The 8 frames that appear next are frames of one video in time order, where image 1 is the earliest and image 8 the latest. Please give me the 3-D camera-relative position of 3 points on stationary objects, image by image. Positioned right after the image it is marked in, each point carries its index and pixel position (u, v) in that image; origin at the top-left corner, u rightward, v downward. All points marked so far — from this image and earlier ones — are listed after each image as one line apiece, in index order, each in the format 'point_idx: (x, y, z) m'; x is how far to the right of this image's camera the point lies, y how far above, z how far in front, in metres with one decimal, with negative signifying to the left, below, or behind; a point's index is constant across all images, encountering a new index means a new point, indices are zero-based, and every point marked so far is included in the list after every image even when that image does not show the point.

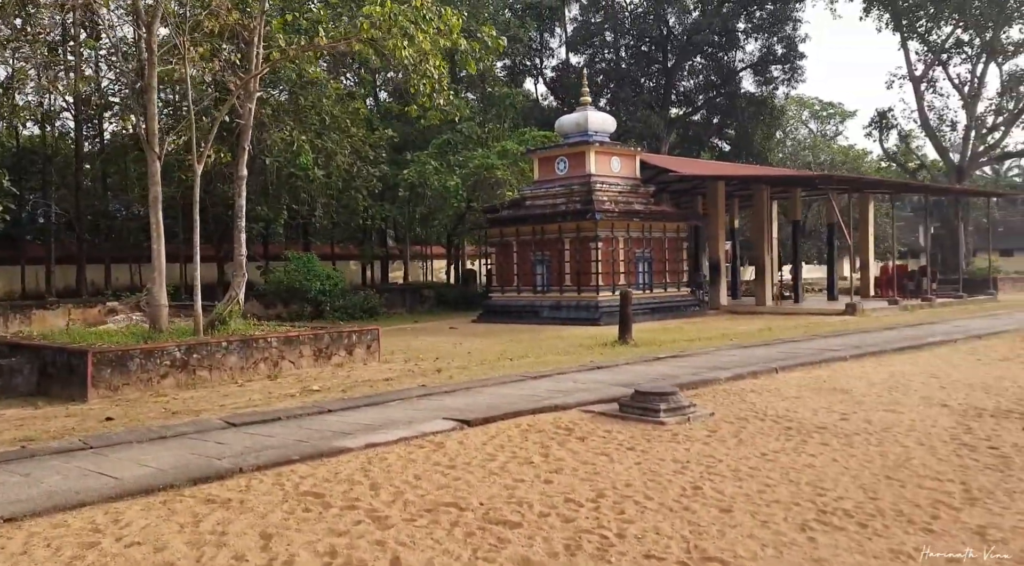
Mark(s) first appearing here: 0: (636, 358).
0: (+1.4, -0.9, +10.6) m
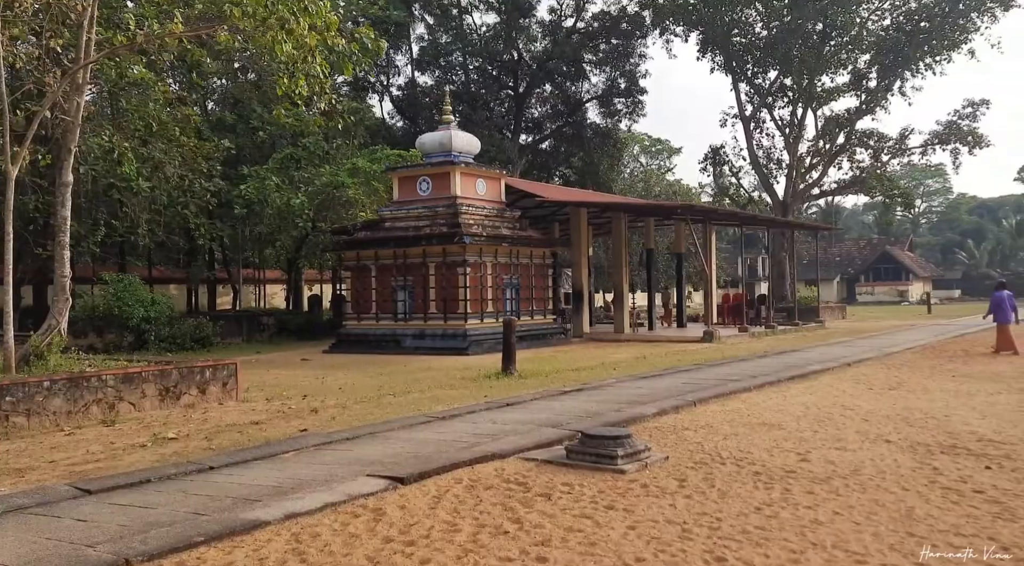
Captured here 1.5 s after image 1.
0: (+0.3, -1.2, +9.8) m
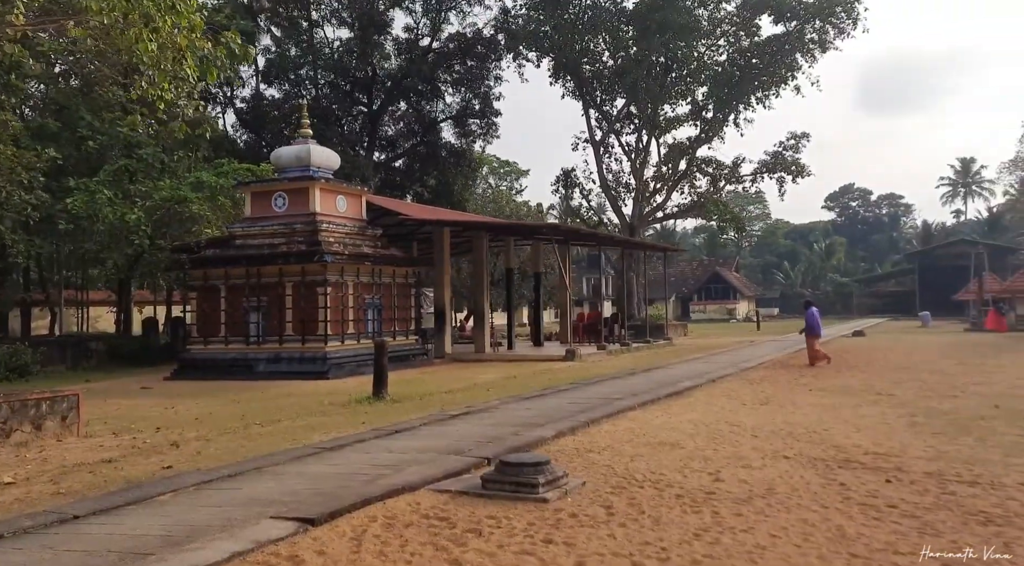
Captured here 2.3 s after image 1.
0: (-0.9, -1.4, +9.4) m
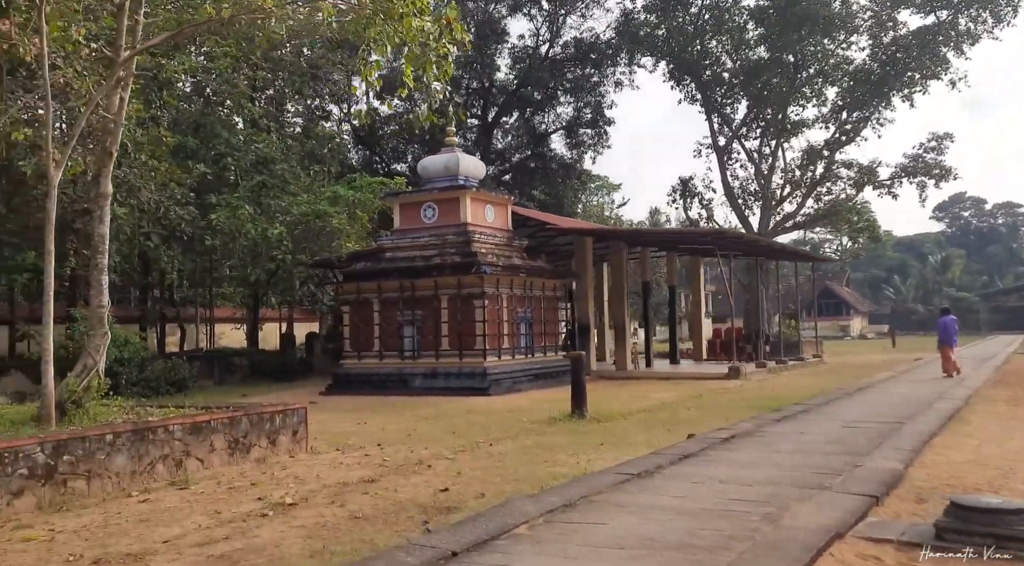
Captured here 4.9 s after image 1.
0: (+1.5, -1.4, +8.2) m
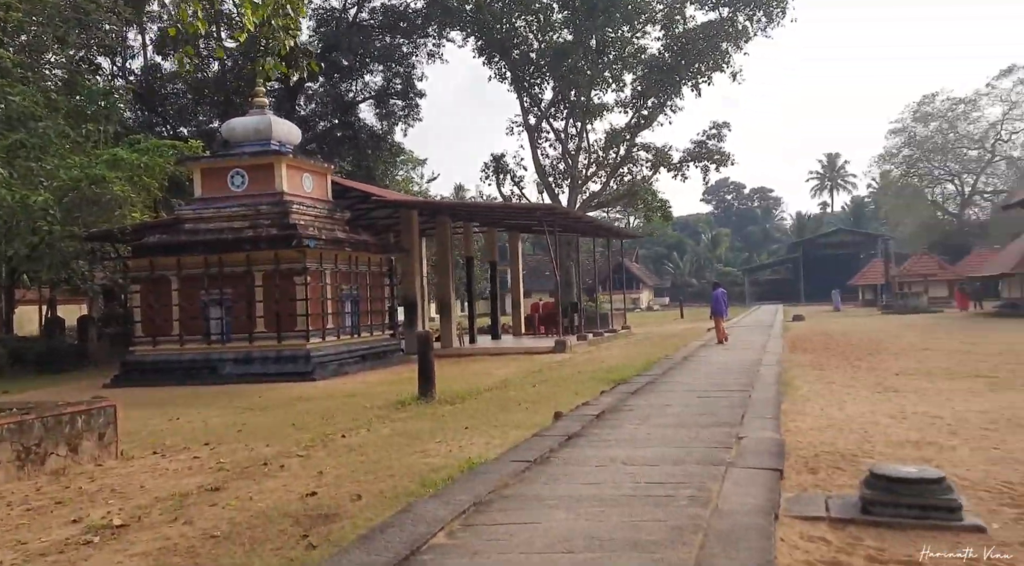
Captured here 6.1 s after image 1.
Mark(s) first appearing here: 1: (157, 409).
0: (+0.4, -1.2, +7.6) m
1: (-4.4, -1.6, +11.7) m
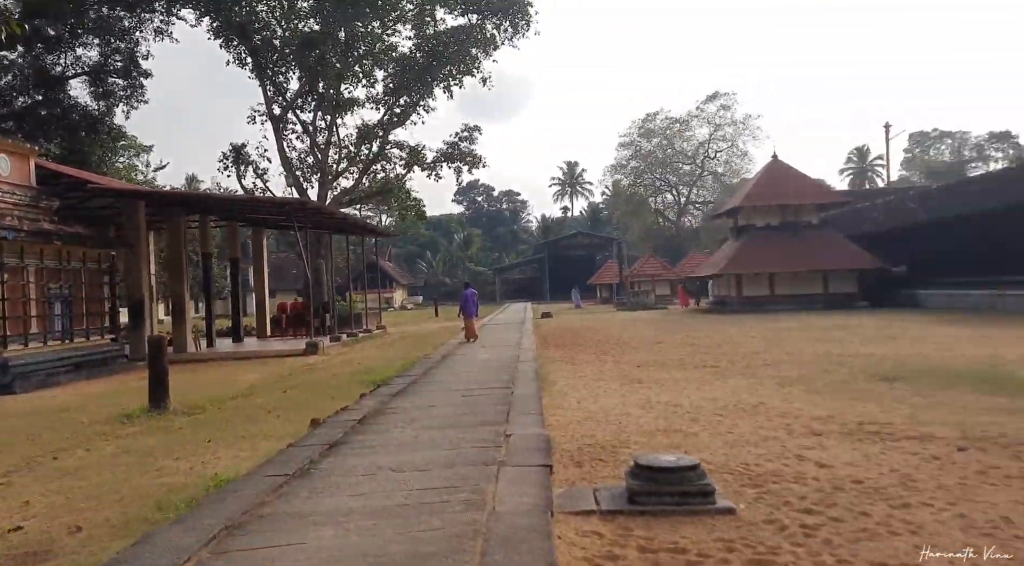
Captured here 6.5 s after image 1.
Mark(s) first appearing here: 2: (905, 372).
0: (-1.4, -1.1, +7.1) m
1: (-7.1, -1.6, +9.8) m
2: (+4.6, -1.1, +11.0) m
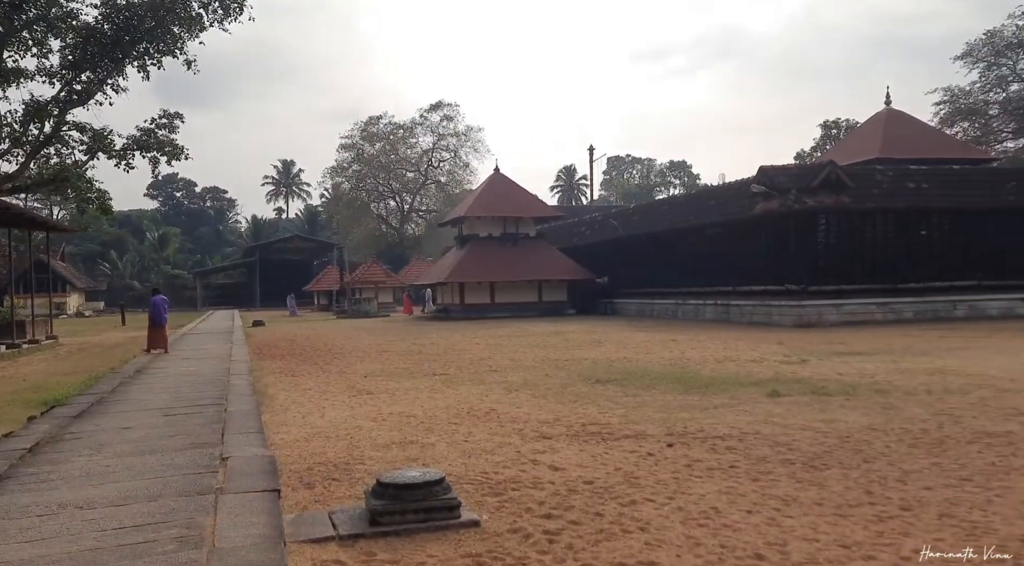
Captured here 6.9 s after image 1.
0: (-3.2, -1.1, +5.8) m
1: (-9.5, -1.7, +6.6) m
2: (+1.3, -1.1, +11.3) m
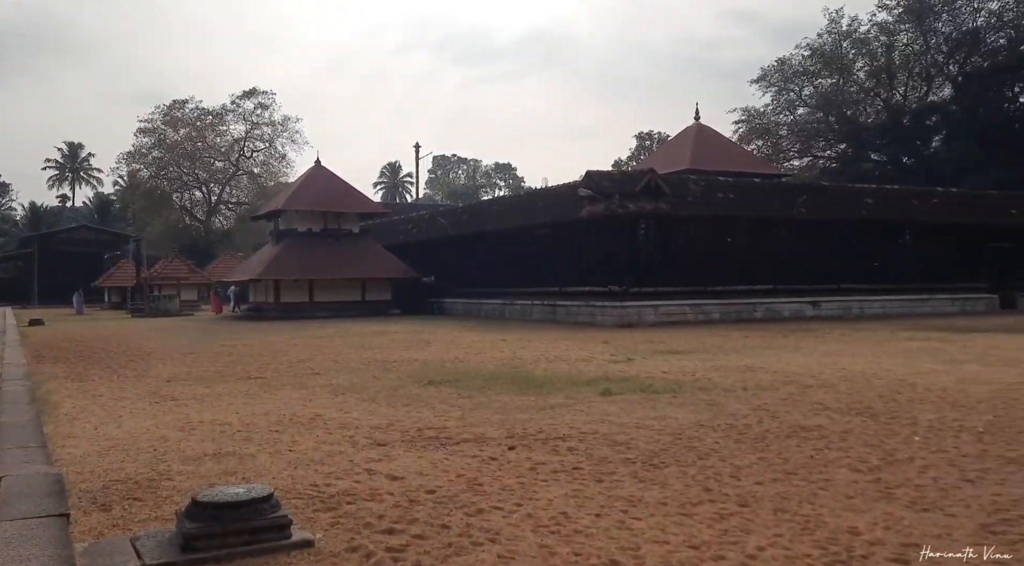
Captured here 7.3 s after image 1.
0: (-4.1, -1.0, +4.5) m
1: (-10.4, -1.5, +4.1) m
2: (-0.7, -1.1, +10.9) m
